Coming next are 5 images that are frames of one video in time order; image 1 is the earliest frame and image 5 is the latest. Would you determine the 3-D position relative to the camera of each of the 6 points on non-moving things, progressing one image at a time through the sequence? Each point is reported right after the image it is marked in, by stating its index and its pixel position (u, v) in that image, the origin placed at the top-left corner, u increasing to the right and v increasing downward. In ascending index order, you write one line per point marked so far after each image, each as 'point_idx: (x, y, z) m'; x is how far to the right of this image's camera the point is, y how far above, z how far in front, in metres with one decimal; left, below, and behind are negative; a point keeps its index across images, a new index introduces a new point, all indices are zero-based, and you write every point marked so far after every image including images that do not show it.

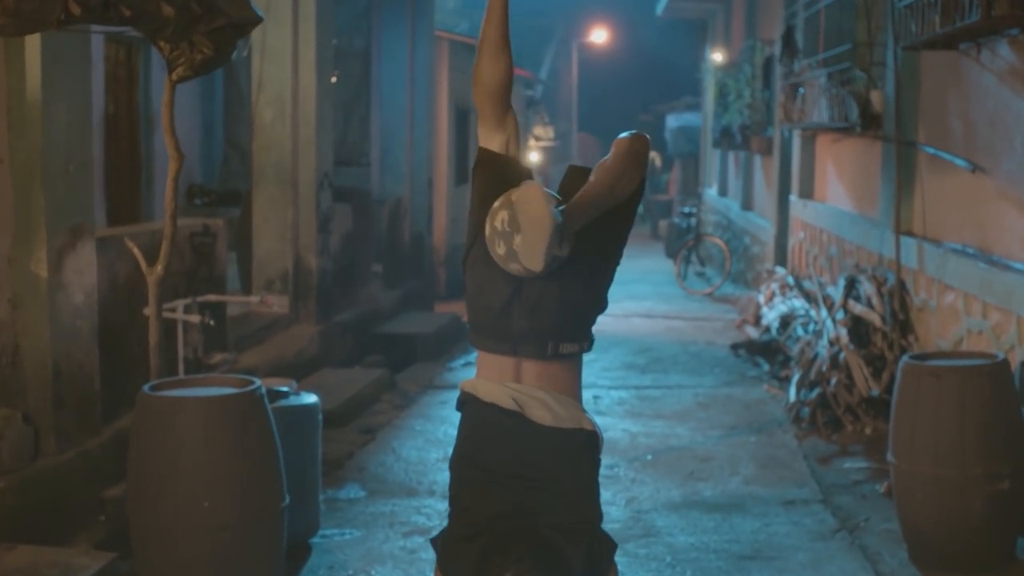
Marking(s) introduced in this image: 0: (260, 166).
0: (-2.9, +1.4, +8.8) m
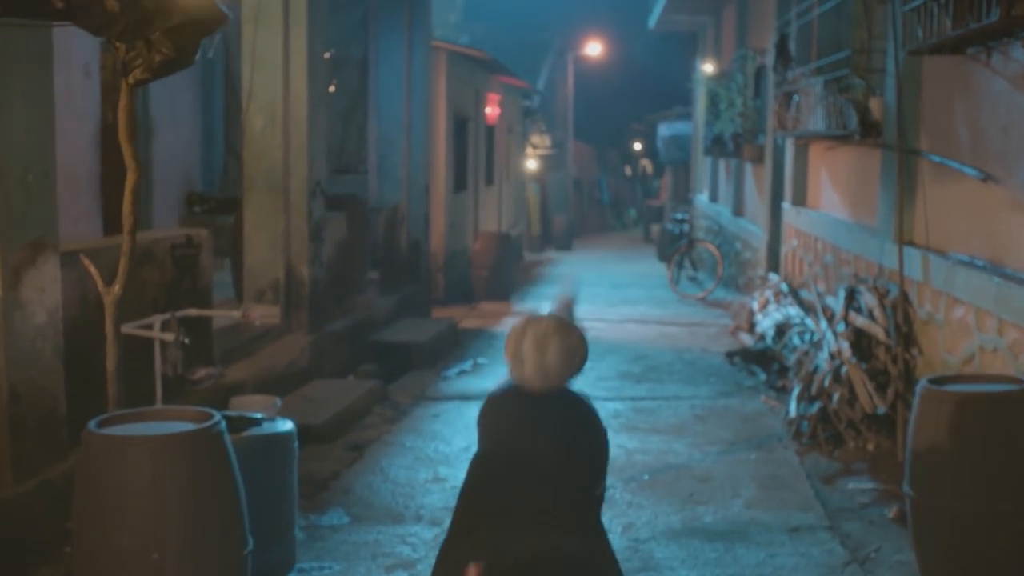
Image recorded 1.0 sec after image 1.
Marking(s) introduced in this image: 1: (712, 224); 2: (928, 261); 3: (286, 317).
0: (-3.0, +1.3, +8.5) m
1: (+4.6, +1.5, +17.1) m
2: (+3.6, +0.2, +6.5) m
3: (-2.6, -0.3, +8.6) m
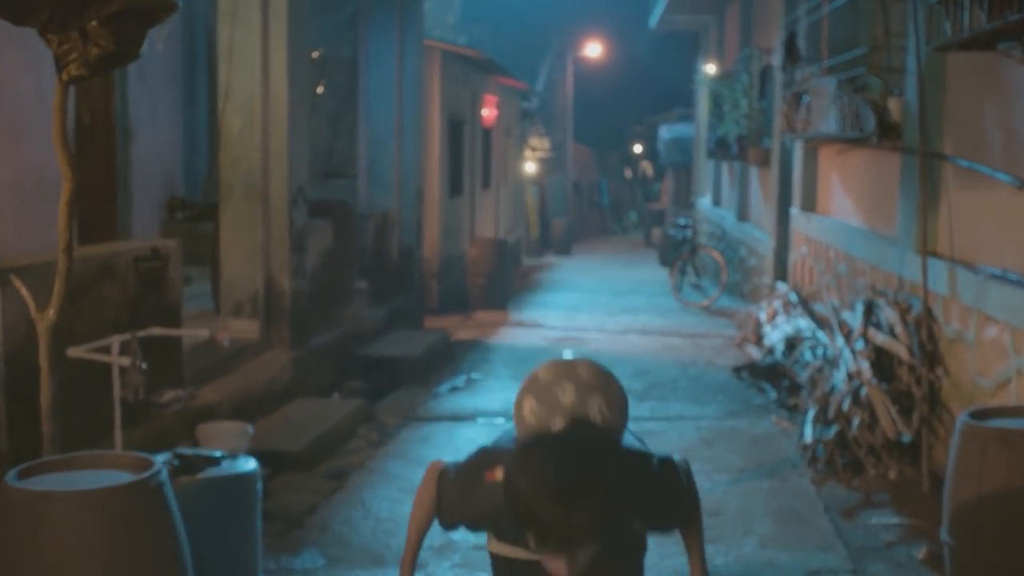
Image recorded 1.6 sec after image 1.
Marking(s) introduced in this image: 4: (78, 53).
0: (-3.1, +1.1, +8.0) m
1: (+4.5, +1.3, +16.6) m
2: (+3.5, +0.1, +6.0) m
3: (-2.7, -0.5, +8.1) m
4: (-2.0, +1.1, +3.5) m
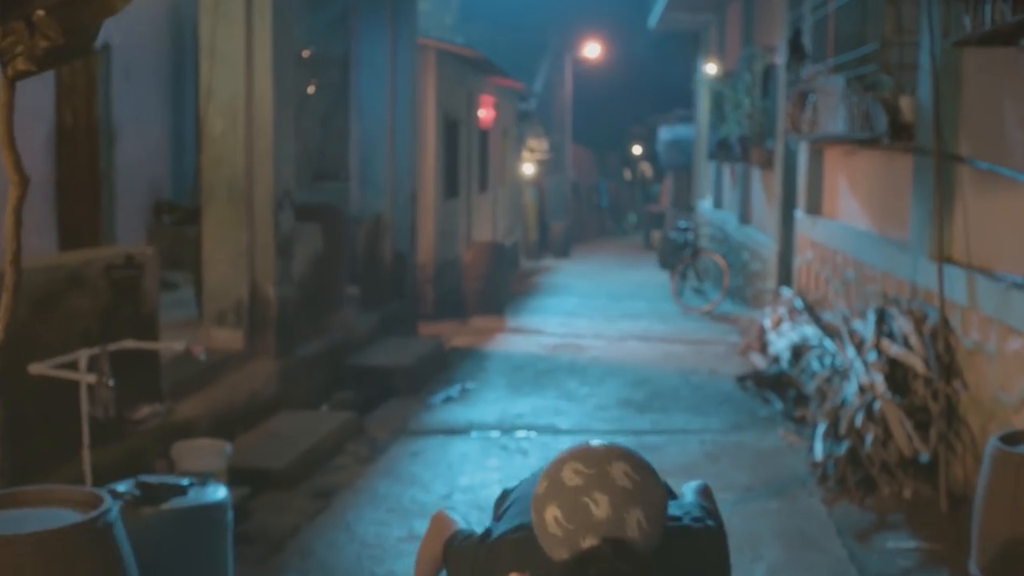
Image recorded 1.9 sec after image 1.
0: (-3.1, +1.1, +7.7) m
1: (+4.4, +1.2, +16.3) m
2: (+3.5, 0.0, +5.7) m
3: (-2.7, -0.5, +7.7) m
4: (-2.1, +1.0, +3.2) m
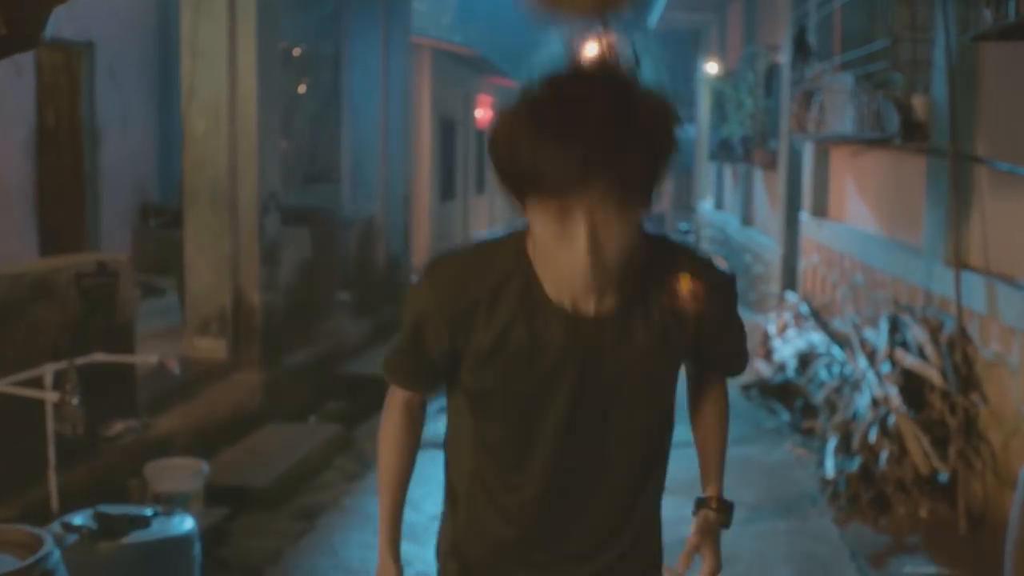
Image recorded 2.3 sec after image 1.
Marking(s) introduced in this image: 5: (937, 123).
0: (-3.2, +1.0, +7.3) m
1: (+4.4, +1.2, +16.0) m
2: (+3.5, 0.0, +5.3) m
3: (-2.8, -0.6, +7.4) m
4: (-2.1, +1.0, +2.9) m
5: (+3.6, +1.4, +6.4) m
